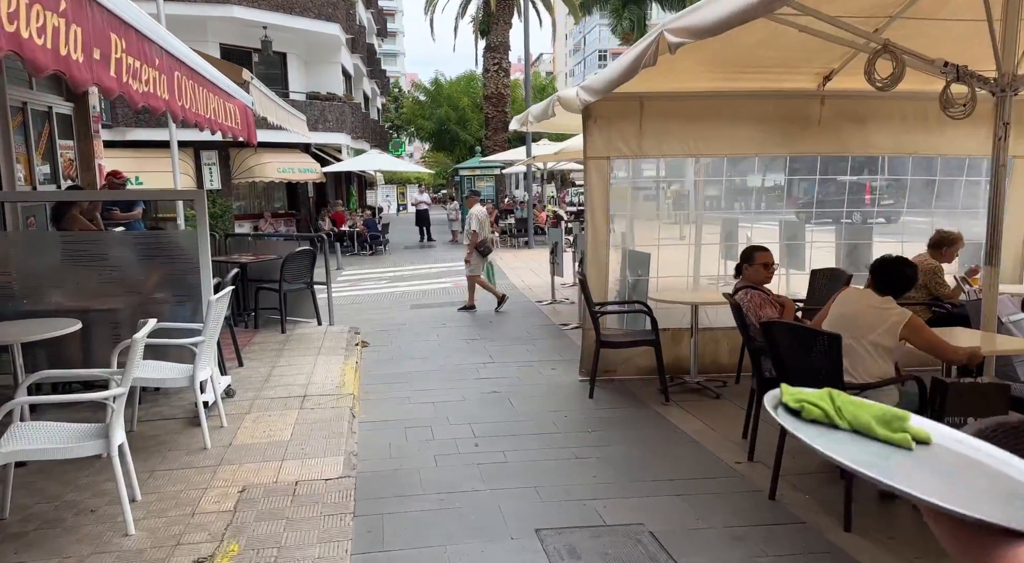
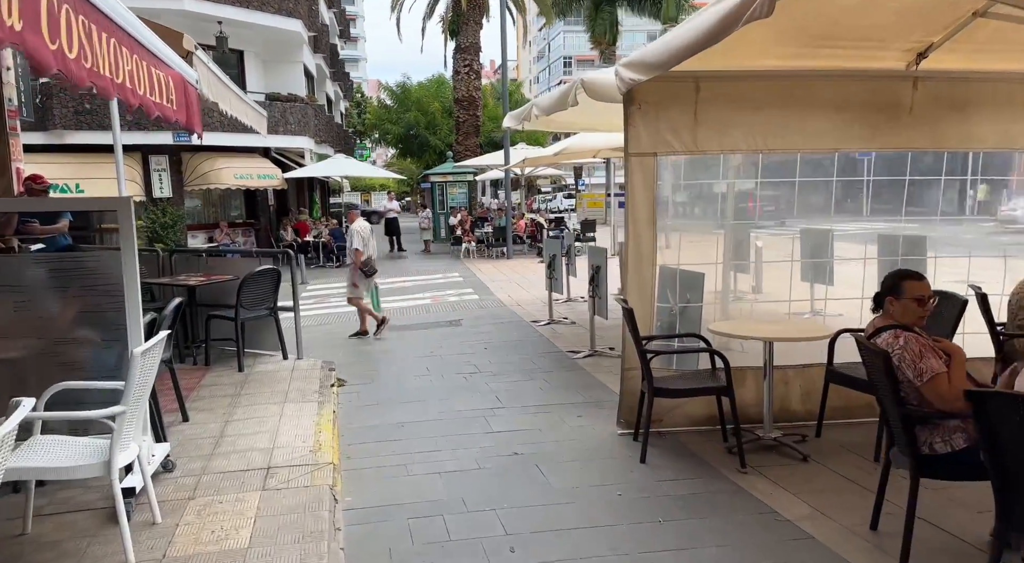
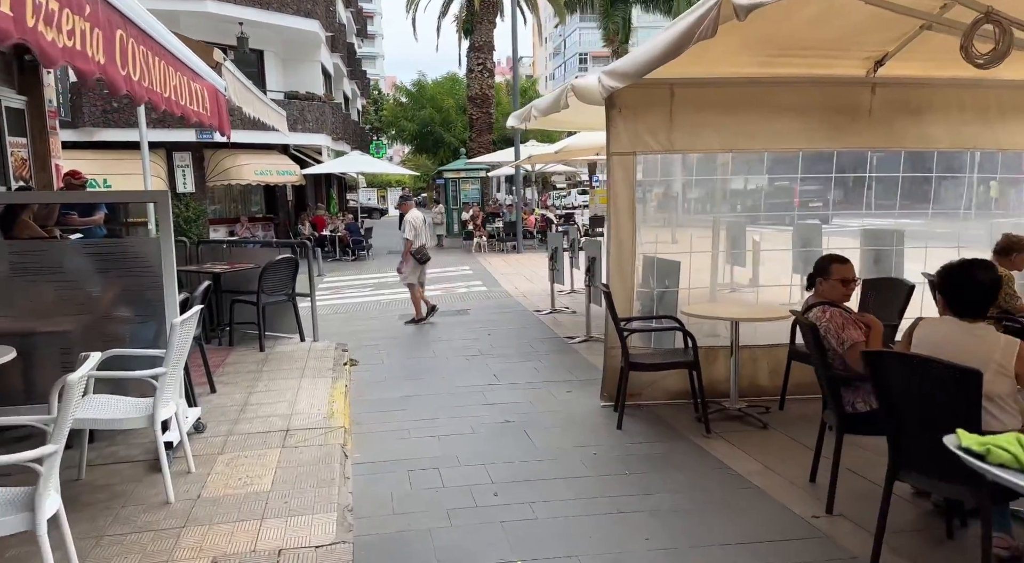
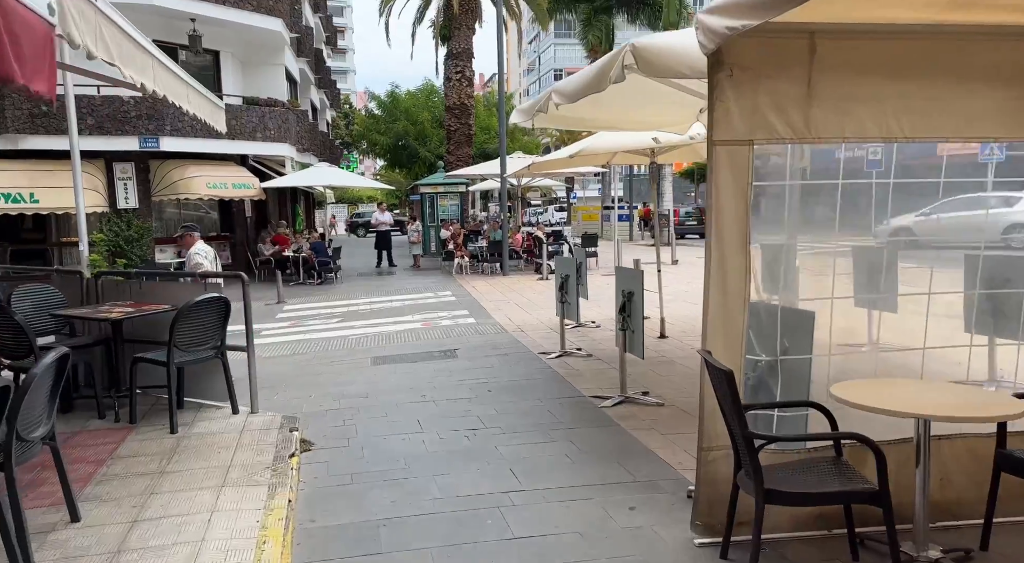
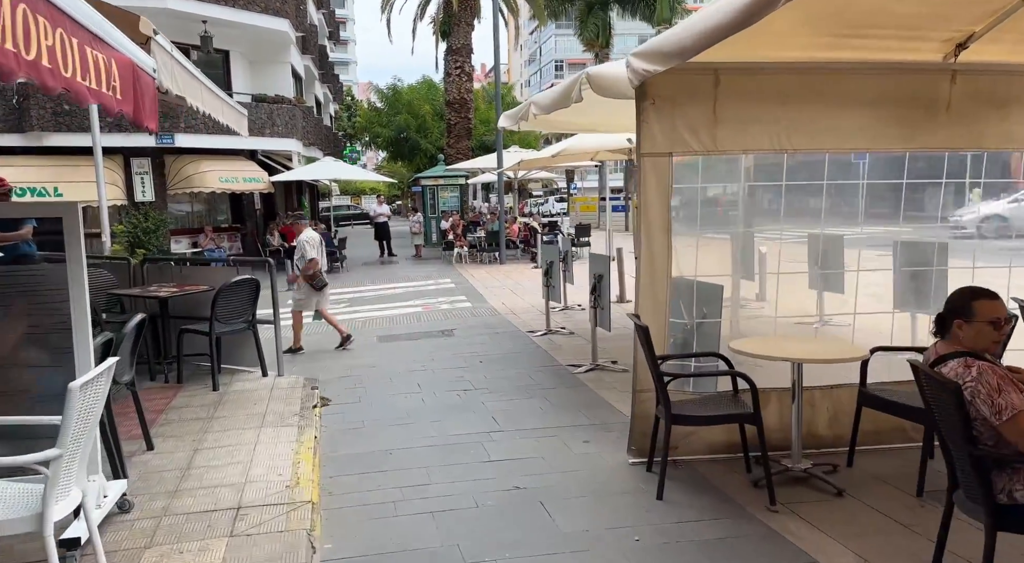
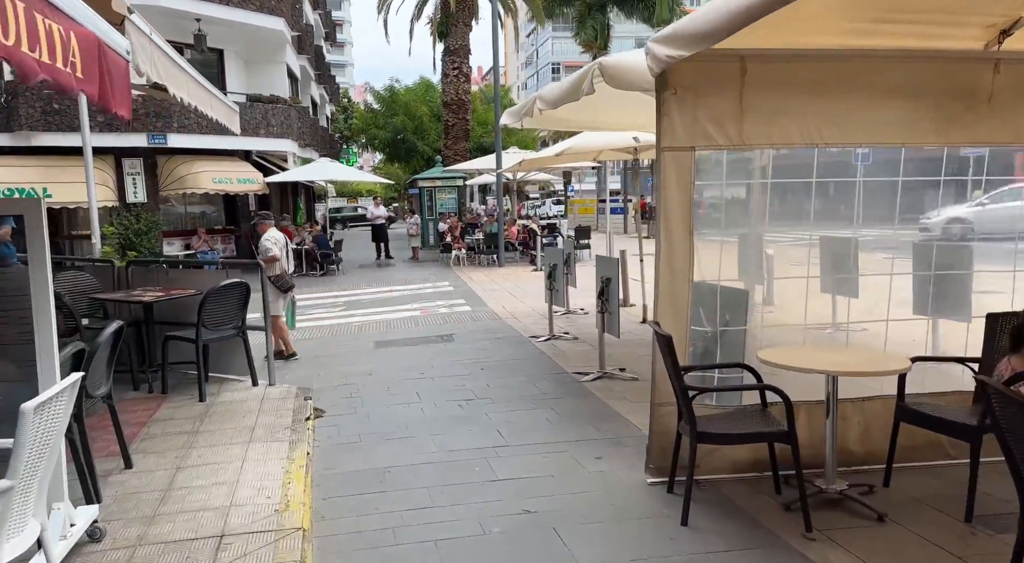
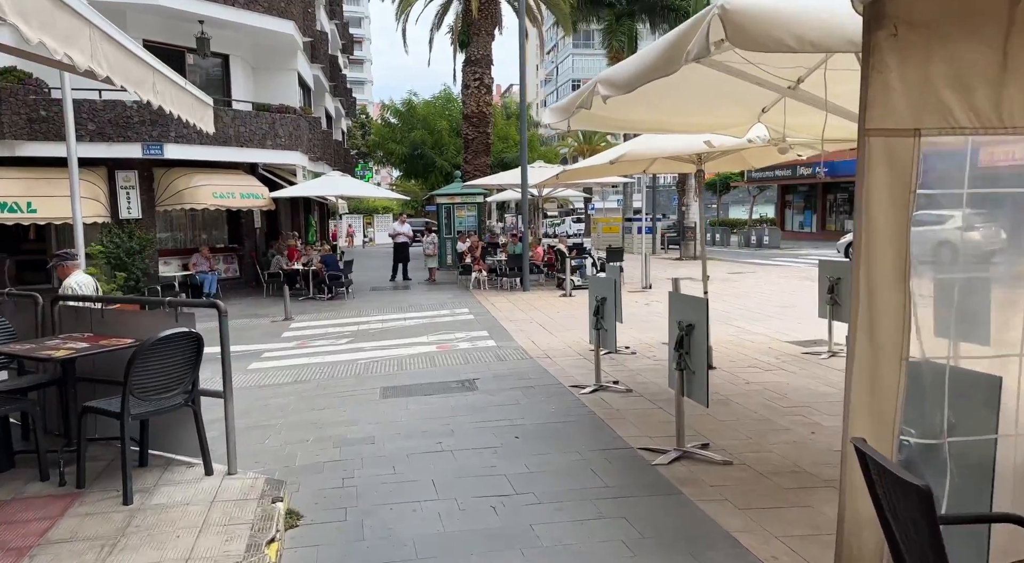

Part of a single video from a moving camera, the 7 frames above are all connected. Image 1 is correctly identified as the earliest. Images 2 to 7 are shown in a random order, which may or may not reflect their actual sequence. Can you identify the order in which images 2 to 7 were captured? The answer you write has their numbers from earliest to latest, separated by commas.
3, 2, 5, 6, 4, 7
